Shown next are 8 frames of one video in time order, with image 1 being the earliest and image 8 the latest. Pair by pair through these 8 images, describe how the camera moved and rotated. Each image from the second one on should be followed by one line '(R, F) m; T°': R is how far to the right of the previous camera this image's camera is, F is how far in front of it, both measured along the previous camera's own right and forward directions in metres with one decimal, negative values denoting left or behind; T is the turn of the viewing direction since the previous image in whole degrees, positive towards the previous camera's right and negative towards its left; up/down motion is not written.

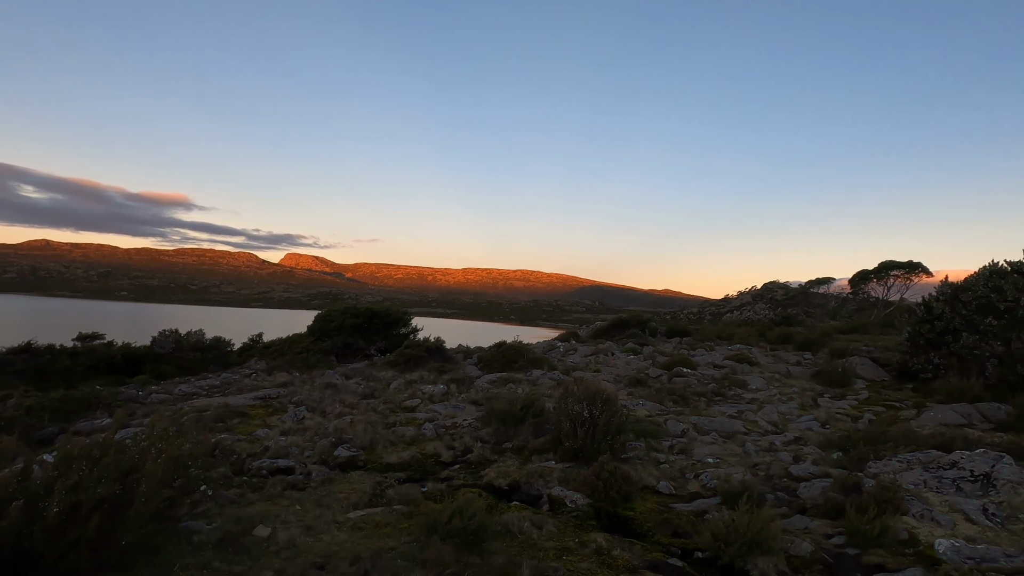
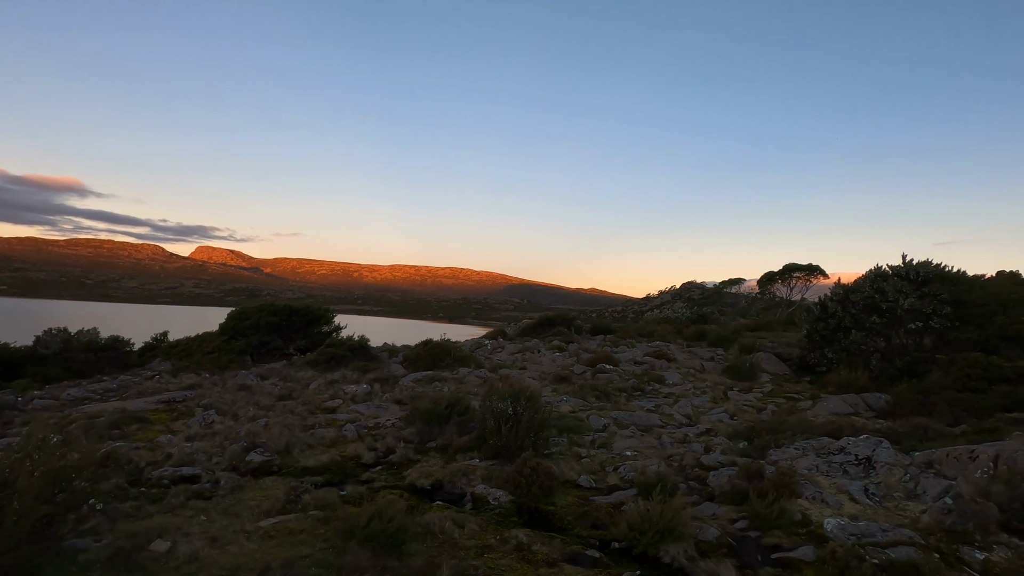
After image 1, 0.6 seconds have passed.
(+0.1, 0.0) m; +8°
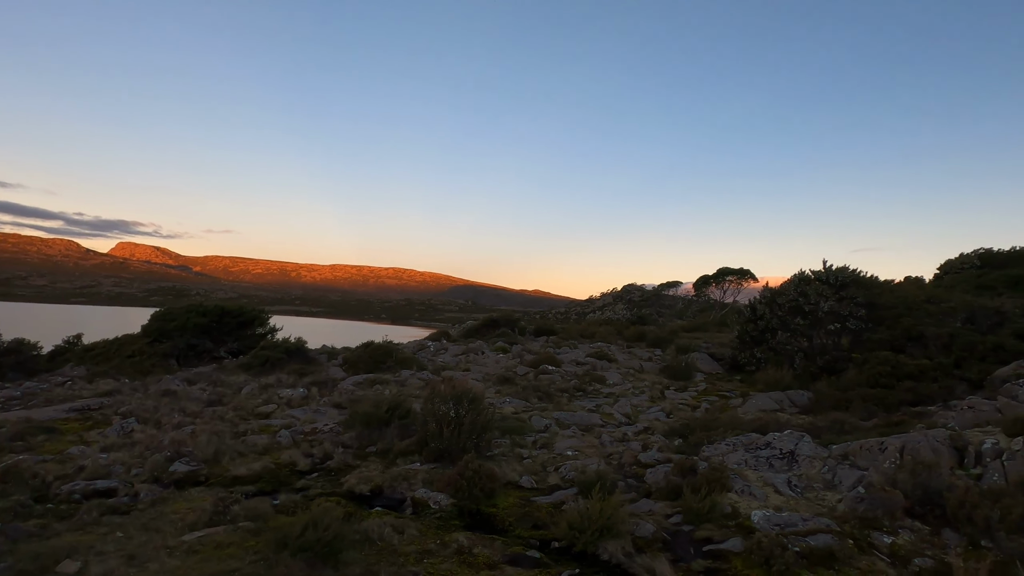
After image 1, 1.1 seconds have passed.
(0.0, 0.0) m; +6°
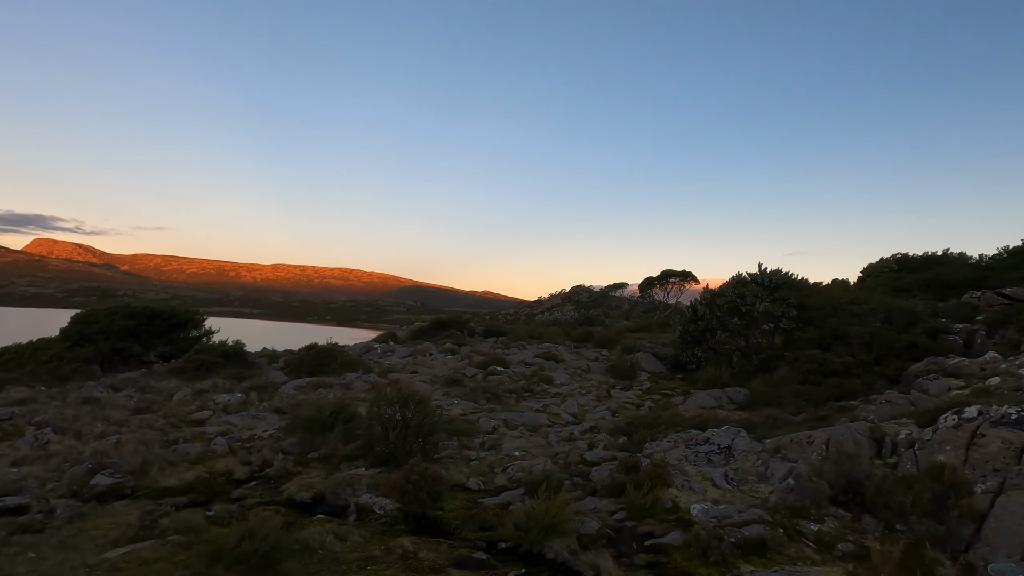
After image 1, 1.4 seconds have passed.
(0.0, 0.0) m; +5°
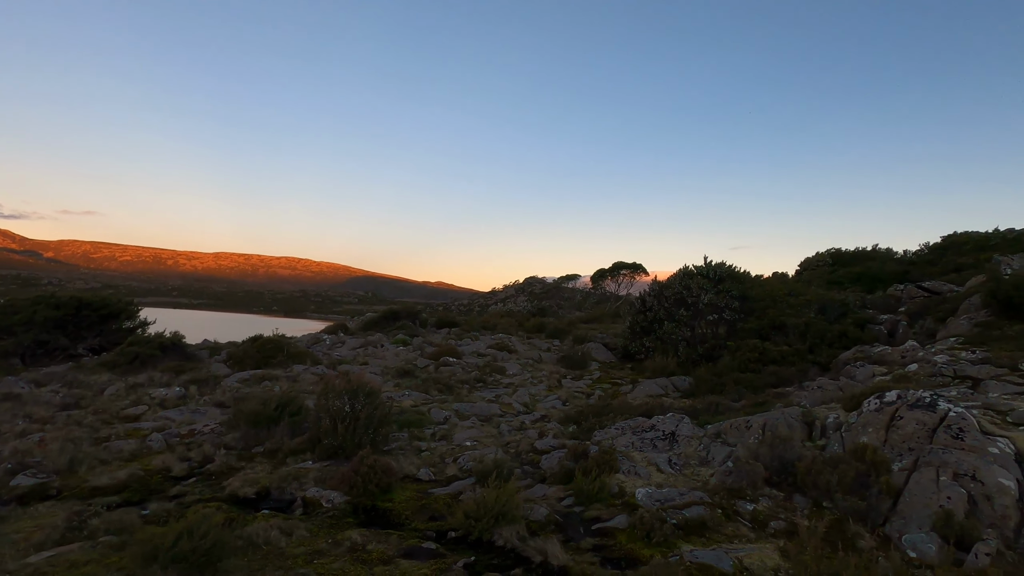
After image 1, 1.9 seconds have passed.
(0.0, 0.0) m; +5°
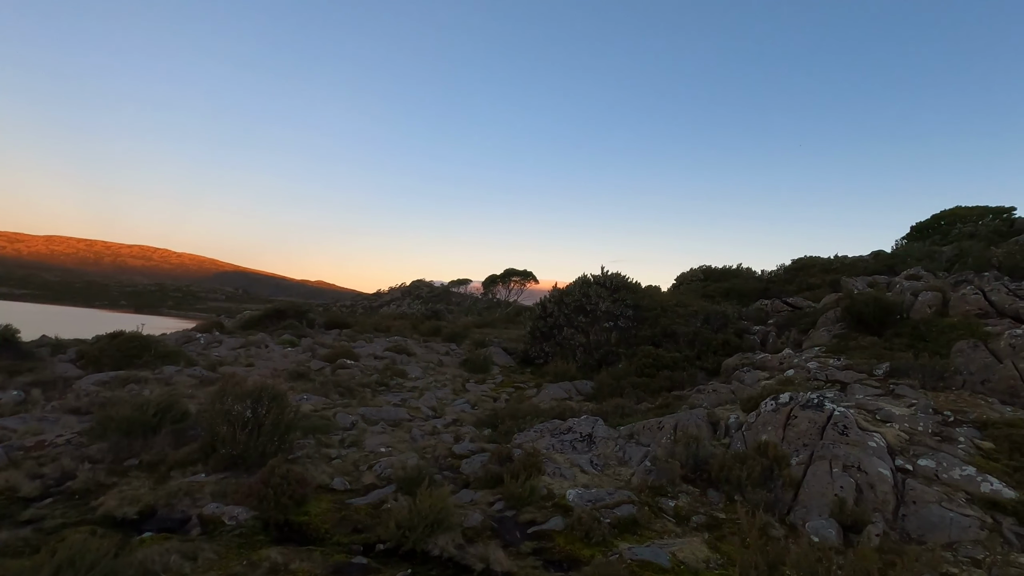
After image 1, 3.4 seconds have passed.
(-0.5, +0.2) m; +12°
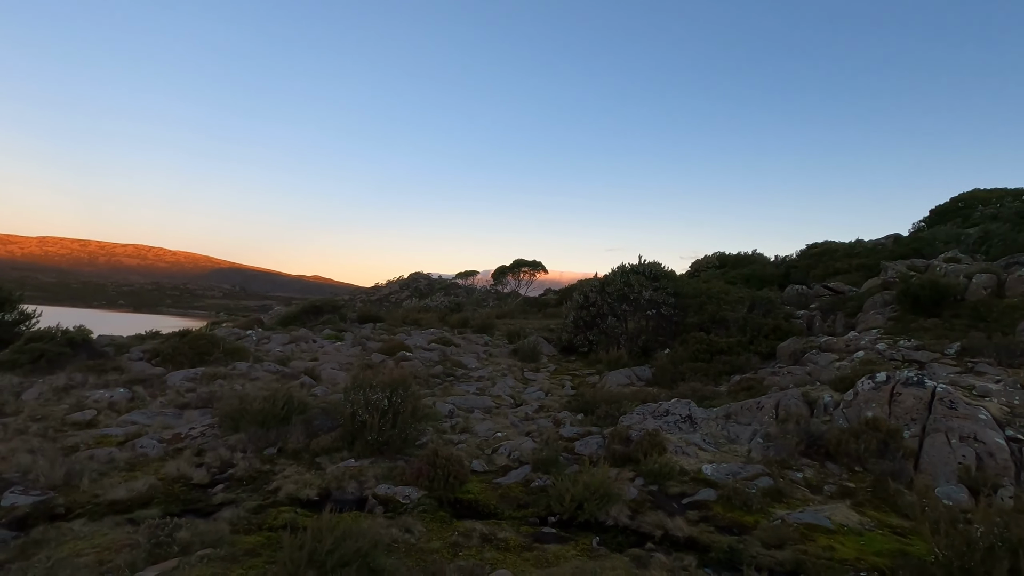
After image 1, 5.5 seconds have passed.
(-1.5, -0.4) m; 0°
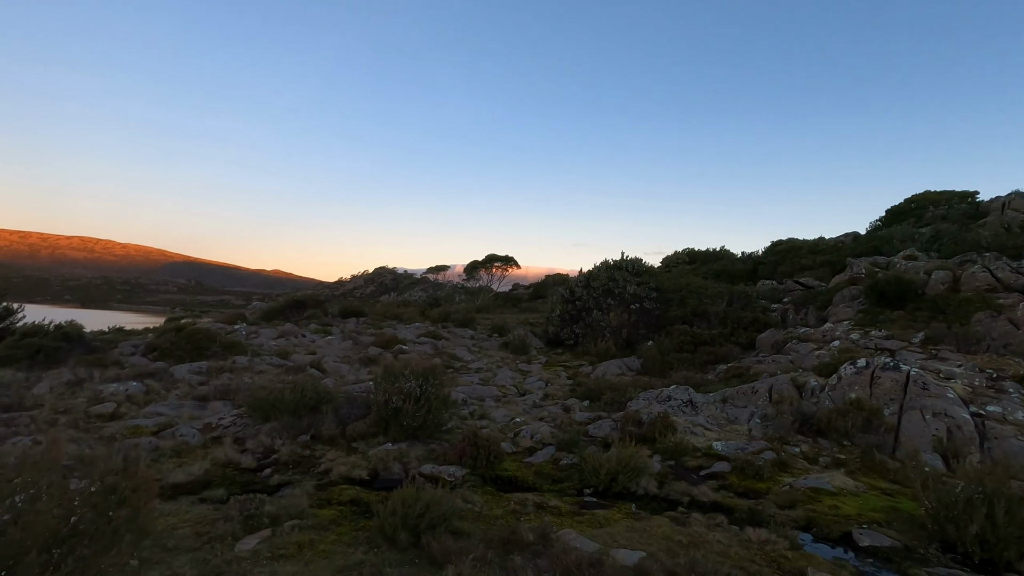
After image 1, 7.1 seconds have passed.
(-0.8, -0.5) m; +4°
